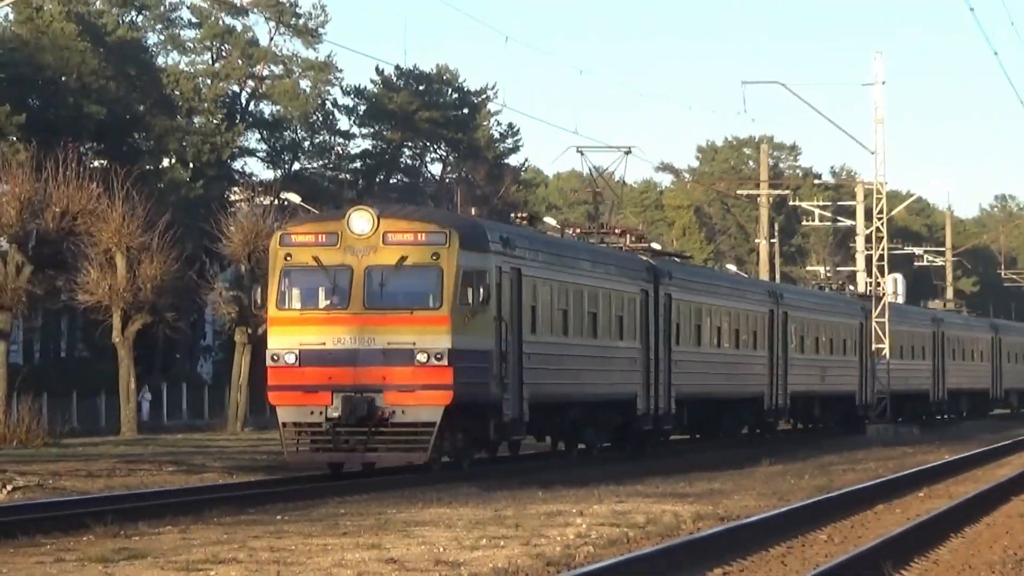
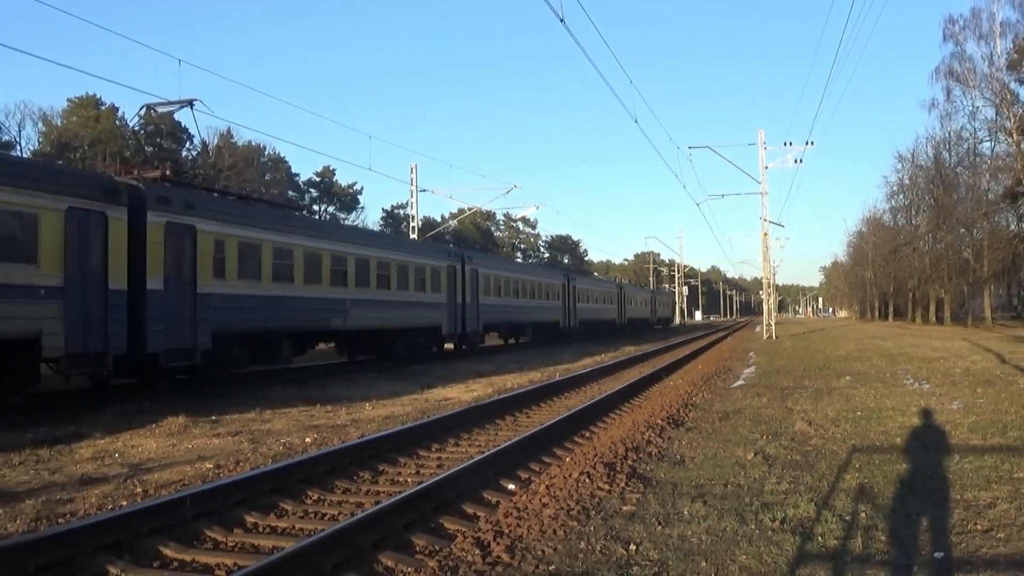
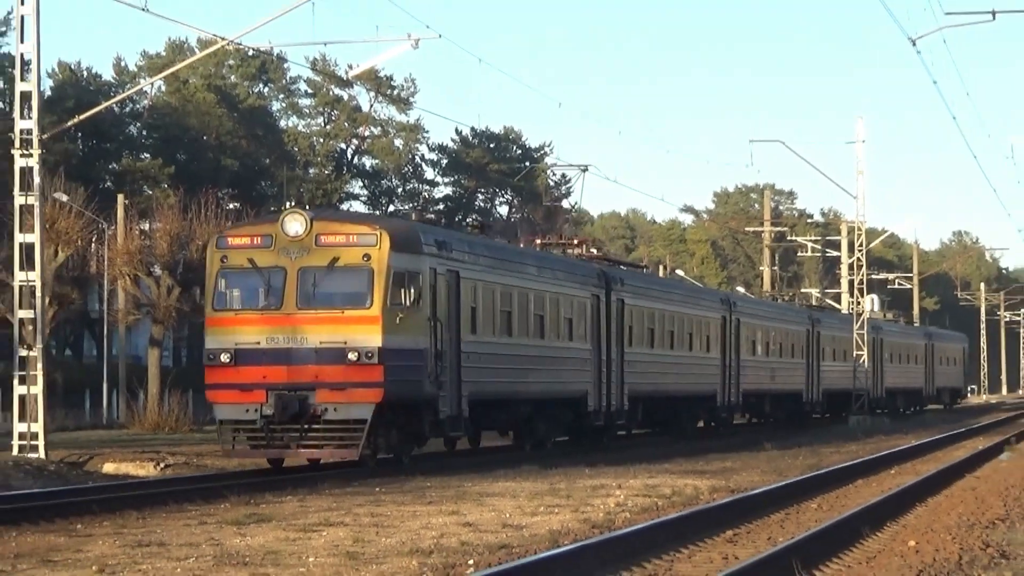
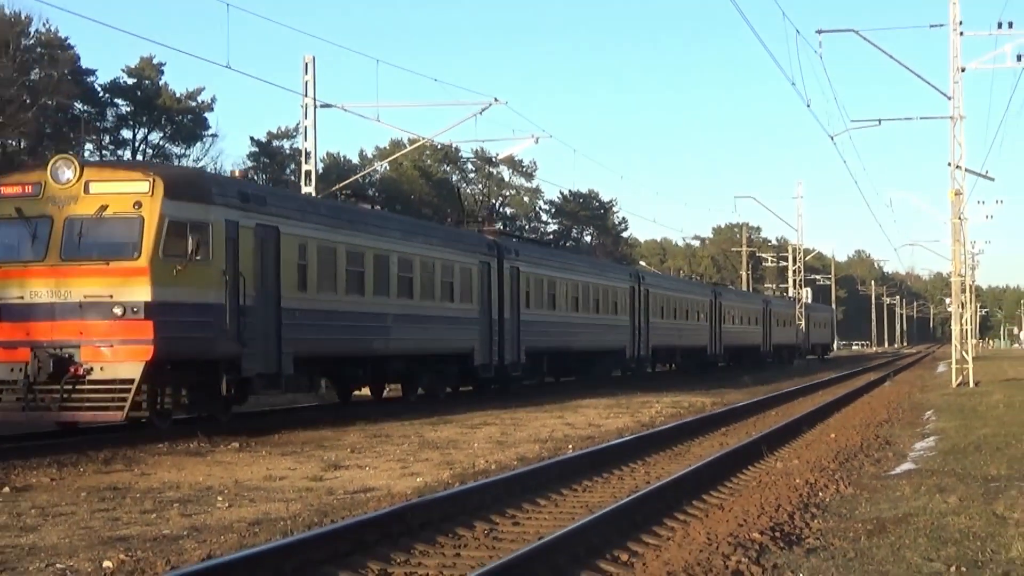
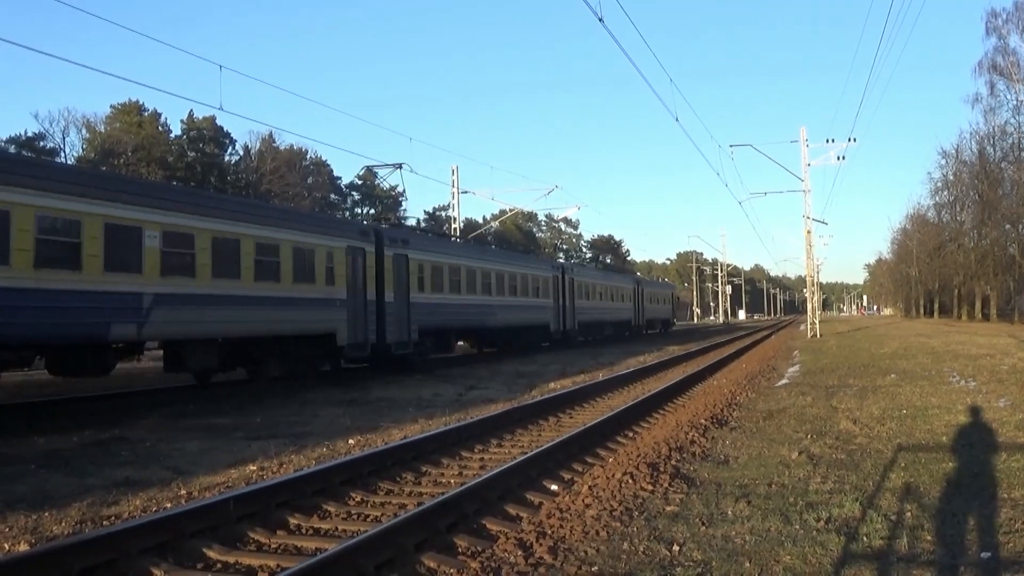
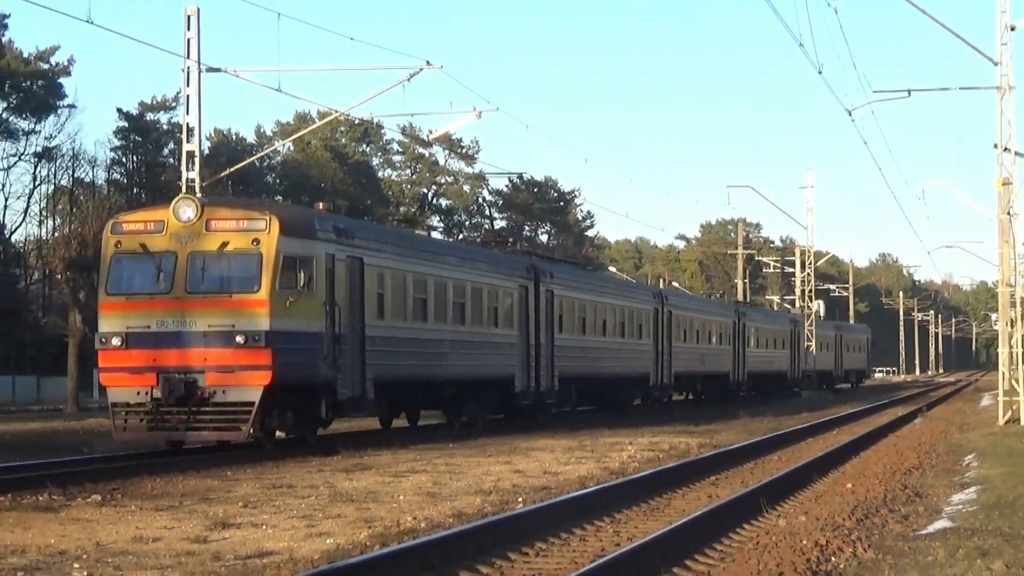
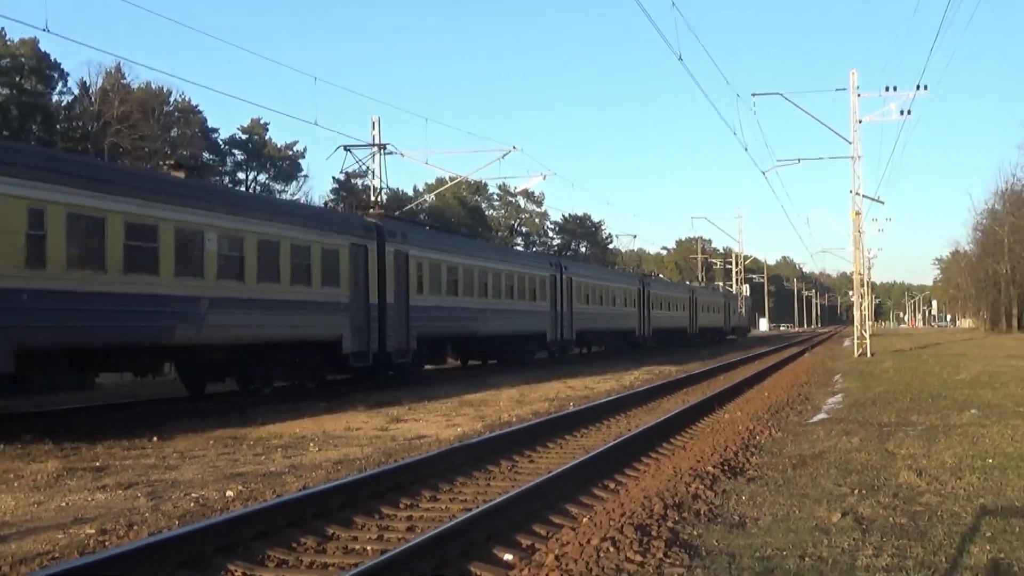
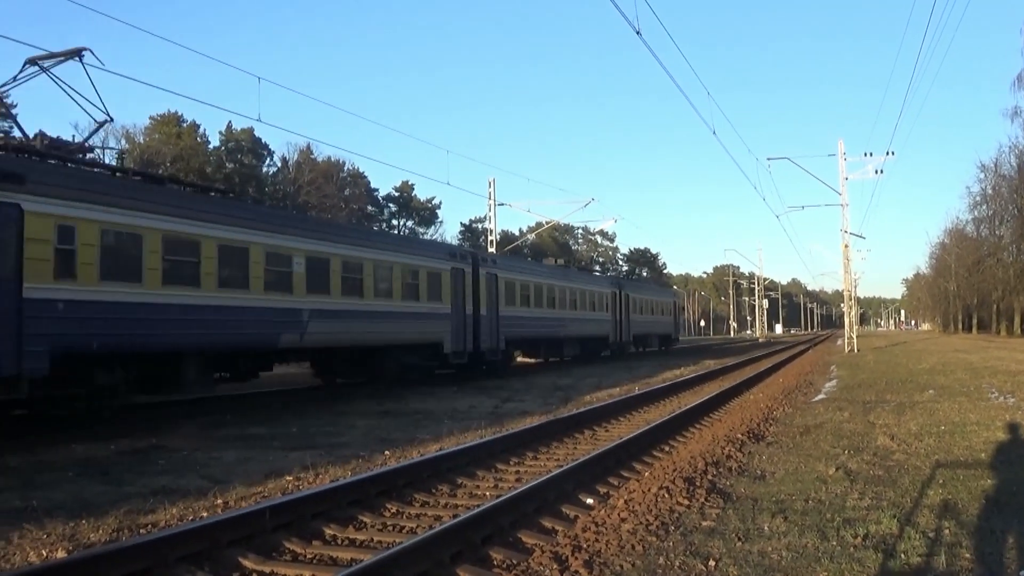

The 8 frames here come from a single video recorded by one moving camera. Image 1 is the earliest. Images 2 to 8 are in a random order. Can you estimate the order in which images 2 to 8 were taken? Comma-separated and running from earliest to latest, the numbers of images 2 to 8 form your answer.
3, 6, 4, 7, 2, 5, 8
